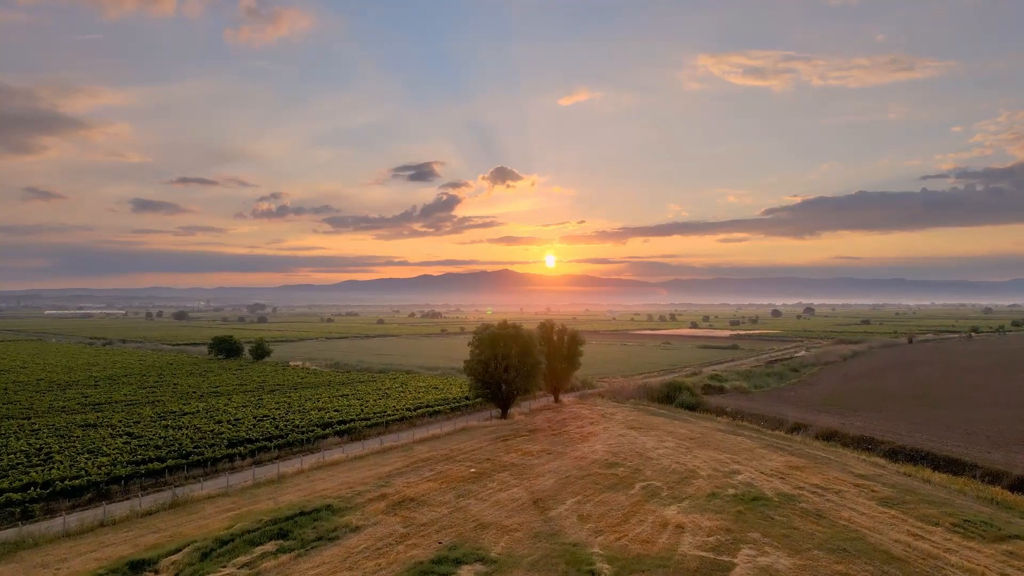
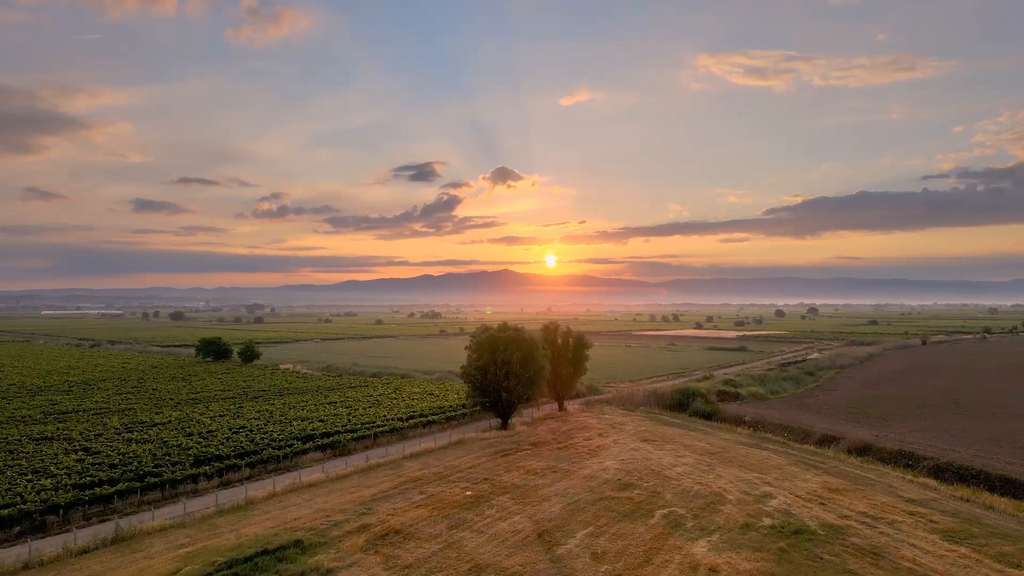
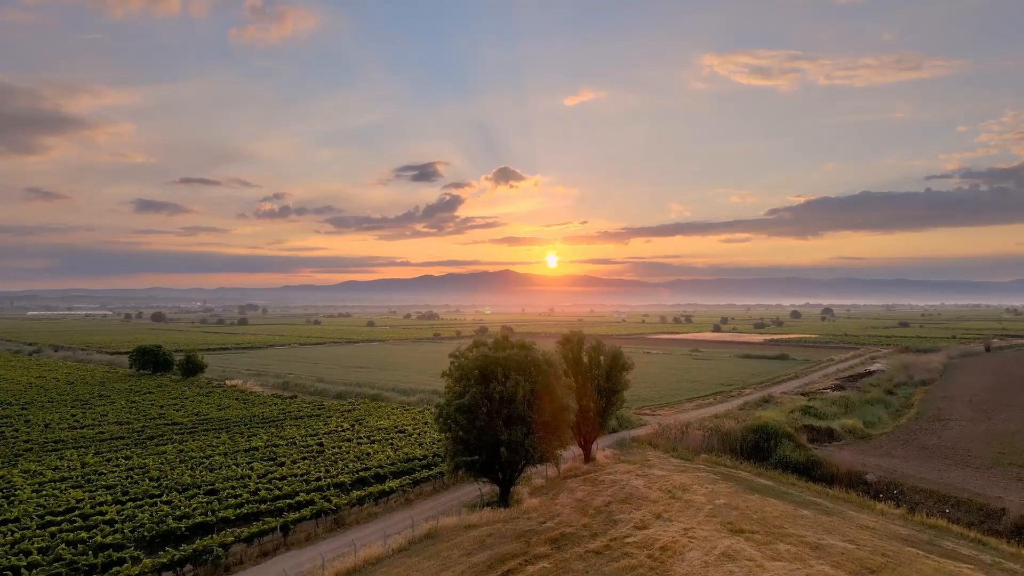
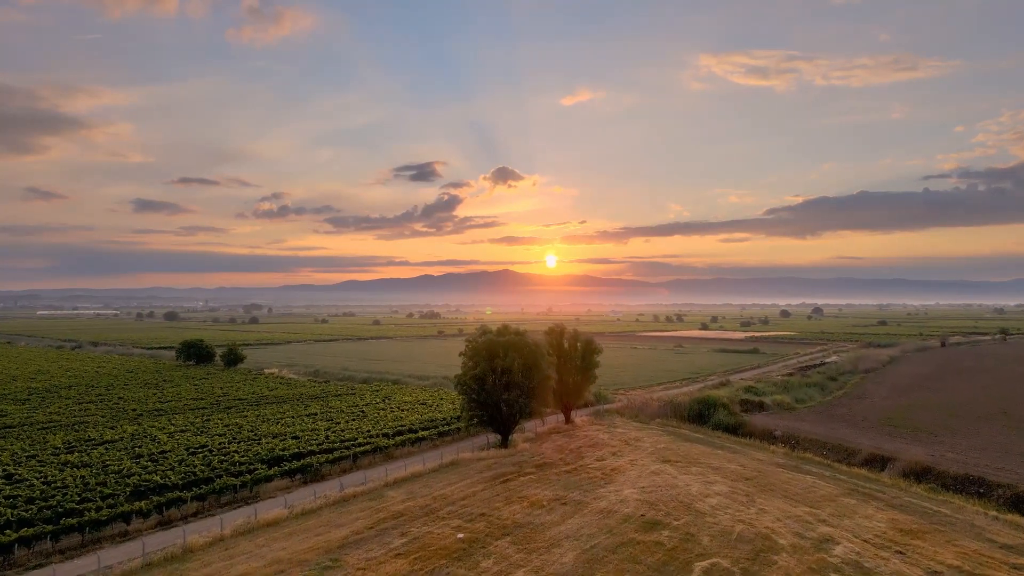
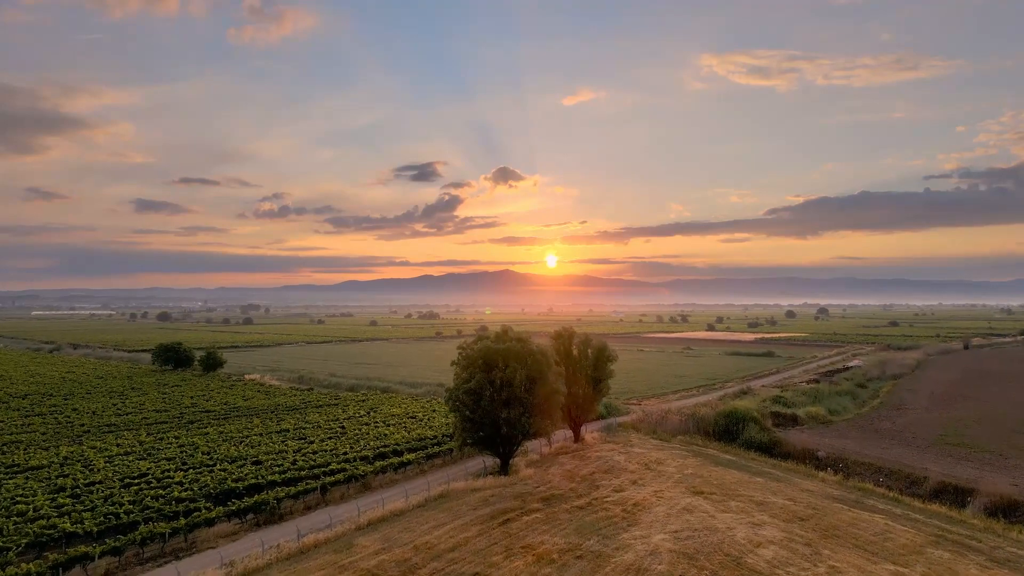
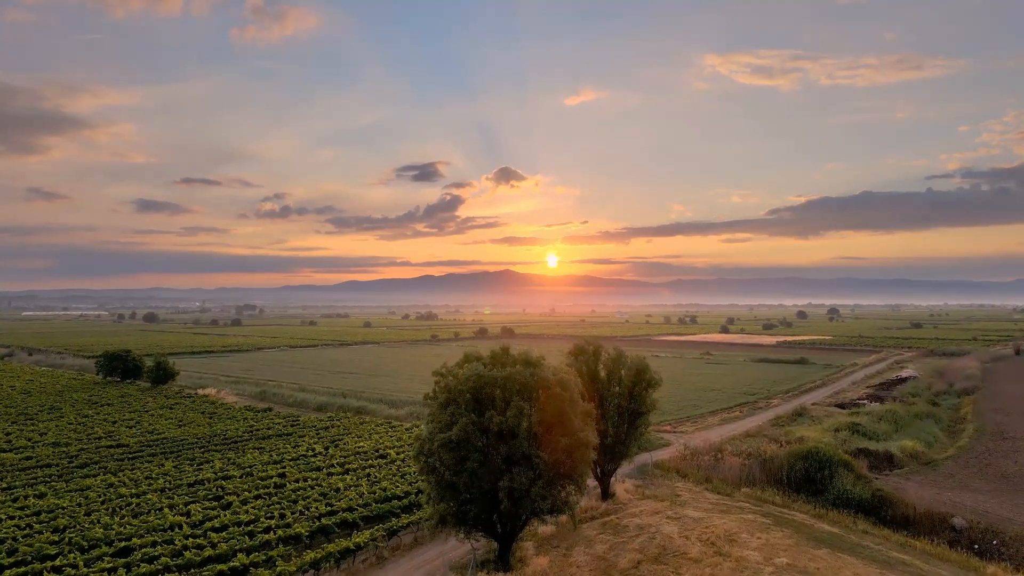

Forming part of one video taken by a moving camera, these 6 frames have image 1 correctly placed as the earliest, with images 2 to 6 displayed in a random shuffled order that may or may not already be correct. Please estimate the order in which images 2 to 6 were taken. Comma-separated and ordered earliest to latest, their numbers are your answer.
2, 4, 5, 3, 6
